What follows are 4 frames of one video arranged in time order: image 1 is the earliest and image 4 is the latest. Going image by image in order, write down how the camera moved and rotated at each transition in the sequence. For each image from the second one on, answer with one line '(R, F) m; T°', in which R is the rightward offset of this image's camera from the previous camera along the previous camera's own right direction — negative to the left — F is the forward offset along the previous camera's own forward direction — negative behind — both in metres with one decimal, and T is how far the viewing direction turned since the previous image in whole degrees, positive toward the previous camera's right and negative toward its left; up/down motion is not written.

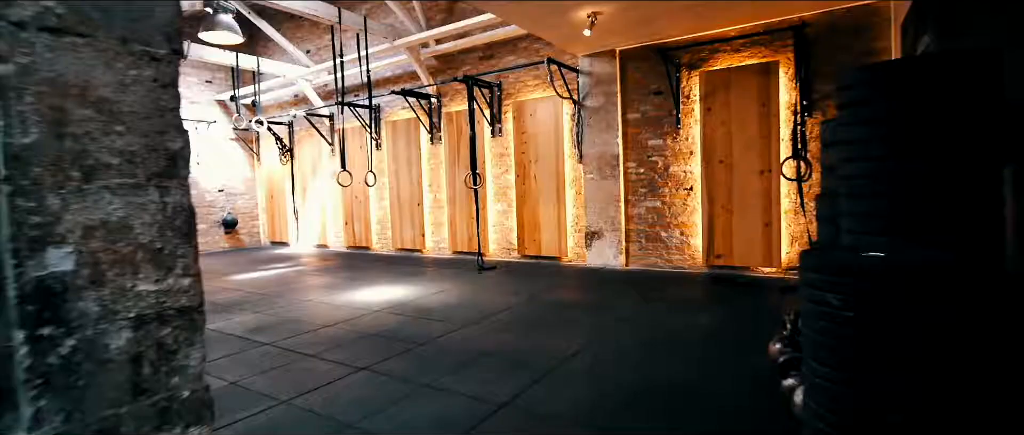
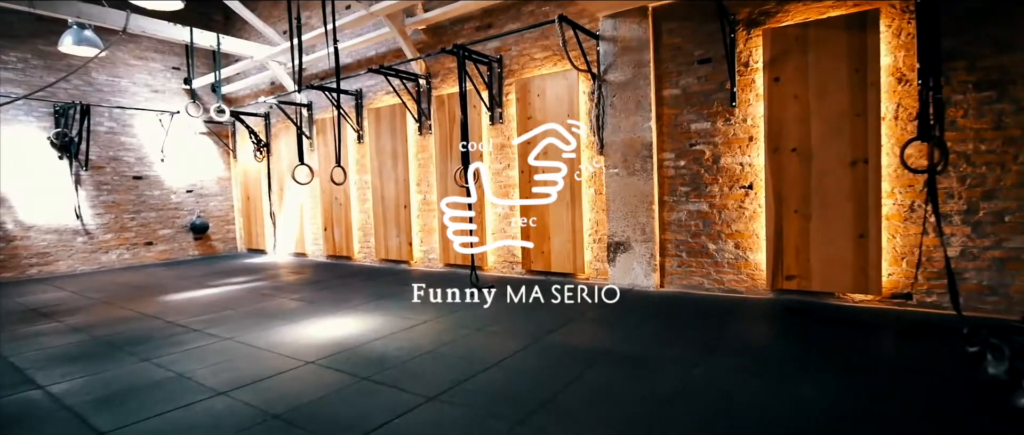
(+0.1, +1.4) m; -2°
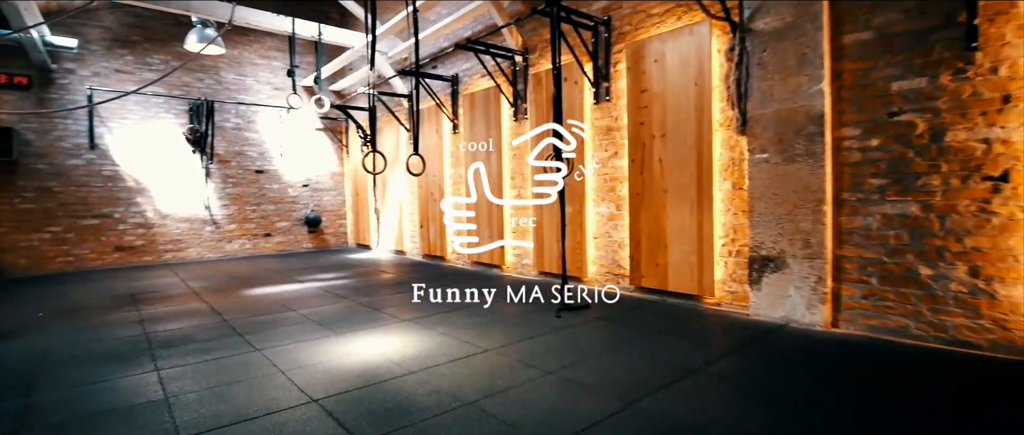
(+0.2, +1.1) m; -14°
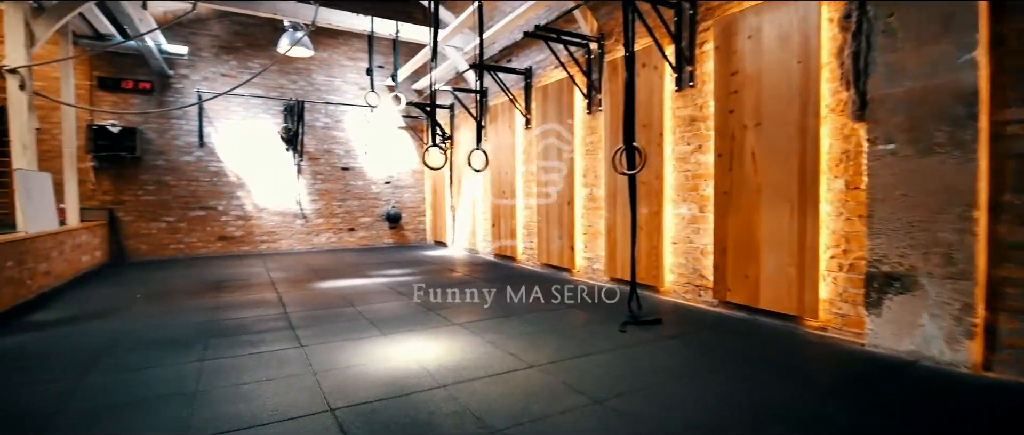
(+0.2, +0.4) m; -10°
